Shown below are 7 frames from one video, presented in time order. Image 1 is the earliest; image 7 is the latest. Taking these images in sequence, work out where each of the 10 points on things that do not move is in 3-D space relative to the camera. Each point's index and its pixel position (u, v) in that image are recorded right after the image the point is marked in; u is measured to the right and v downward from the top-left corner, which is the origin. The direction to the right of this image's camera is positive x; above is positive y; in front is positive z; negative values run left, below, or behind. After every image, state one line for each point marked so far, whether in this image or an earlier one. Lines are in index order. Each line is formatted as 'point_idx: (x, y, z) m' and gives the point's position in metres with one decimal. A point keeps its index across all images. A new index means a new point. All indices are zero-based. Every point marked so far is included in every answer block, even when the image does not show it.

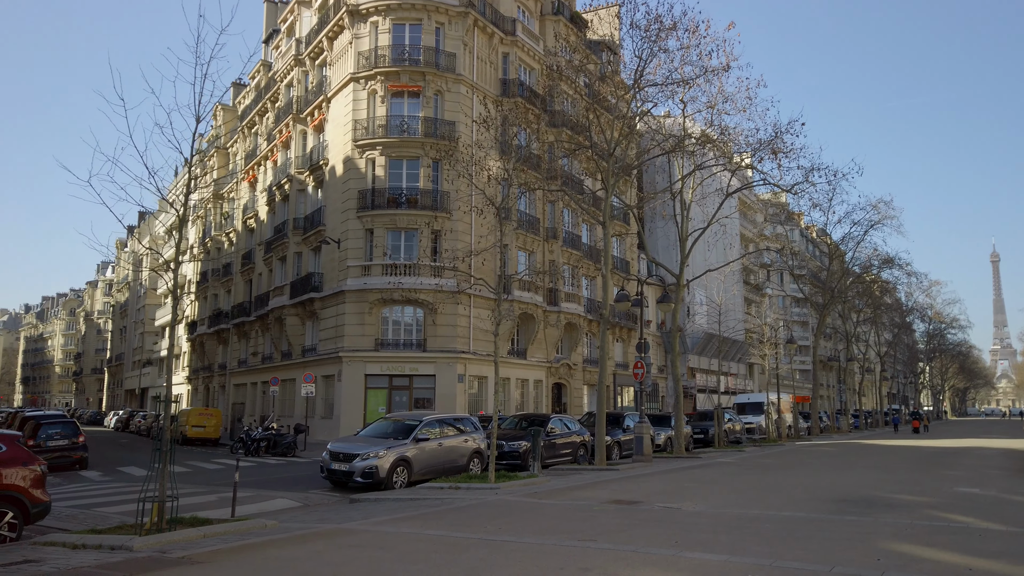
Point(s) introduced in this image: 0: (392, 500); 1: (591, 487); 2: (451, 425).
0: (-2.1, -3.6, +13.0) m
1: (+1.4, -3.5, +13.6) m
2: (-1.3, -3.0, +16.9) m
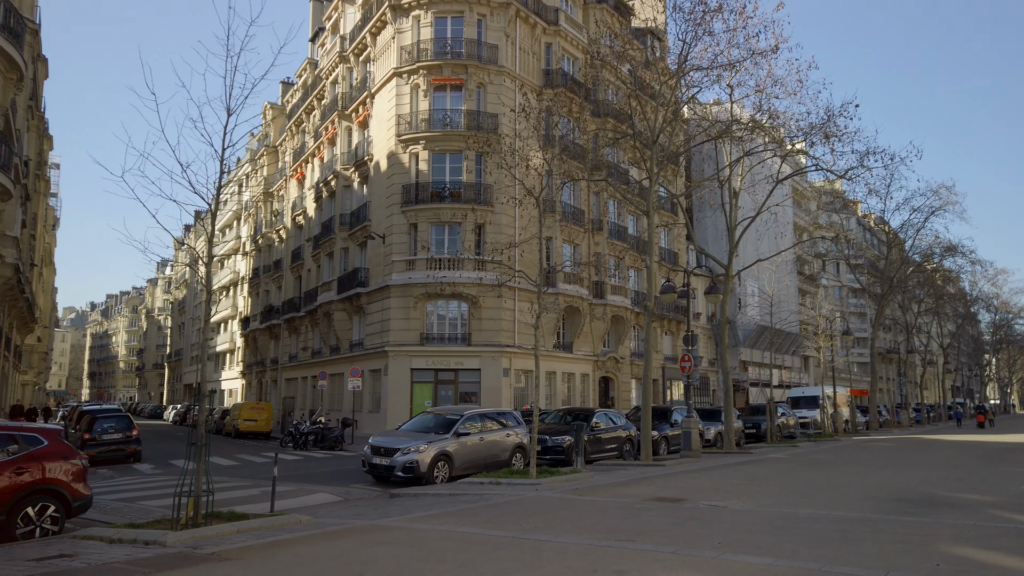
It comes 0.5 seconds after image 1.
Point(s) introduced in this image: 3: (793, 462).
0: (-1.4, -3.5, +12.9) m
1: (+2.1, -3.4, +13.3) m
2: (-0.4, -2.9, +16.7) m
3: (+7.2, -4.4, +19.5) m
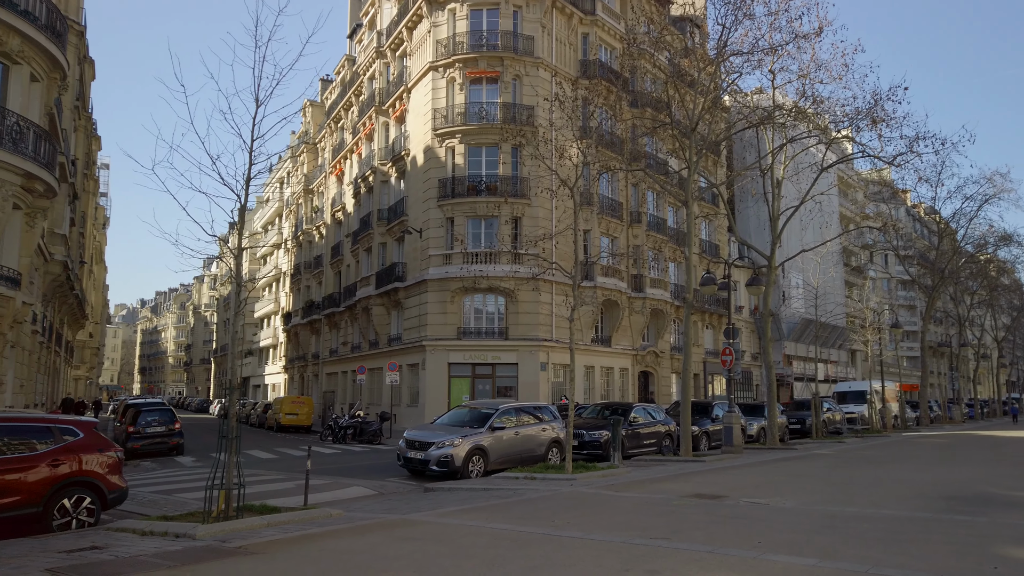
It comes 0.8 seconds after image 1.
0: (-0.8, -3.4, +12.7) m
1: (+2.7, -3.2, +12.9) m
2: (+0.4, -2.7, +16.5) m
3: (+8.1, -4.2, +18.9) m
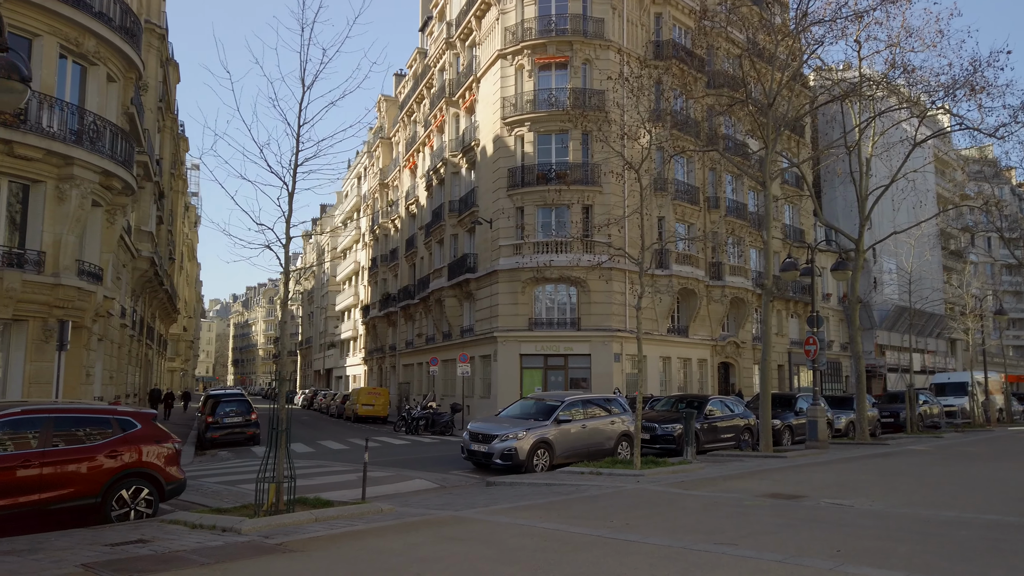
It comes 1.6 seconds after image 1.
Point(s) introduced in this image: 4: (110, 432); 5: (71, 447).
0: (+0.2, -3.2, +12.3) m
1: (+3.8, -3.0, +12.1) m
2: (+1.8, -2.4, +15.9) m
3: (+9.7, -3.8, +17.6) m
4: (-4.8, -1.7, +9.2) m
5: (-5.1, -1.8, +8.8) m
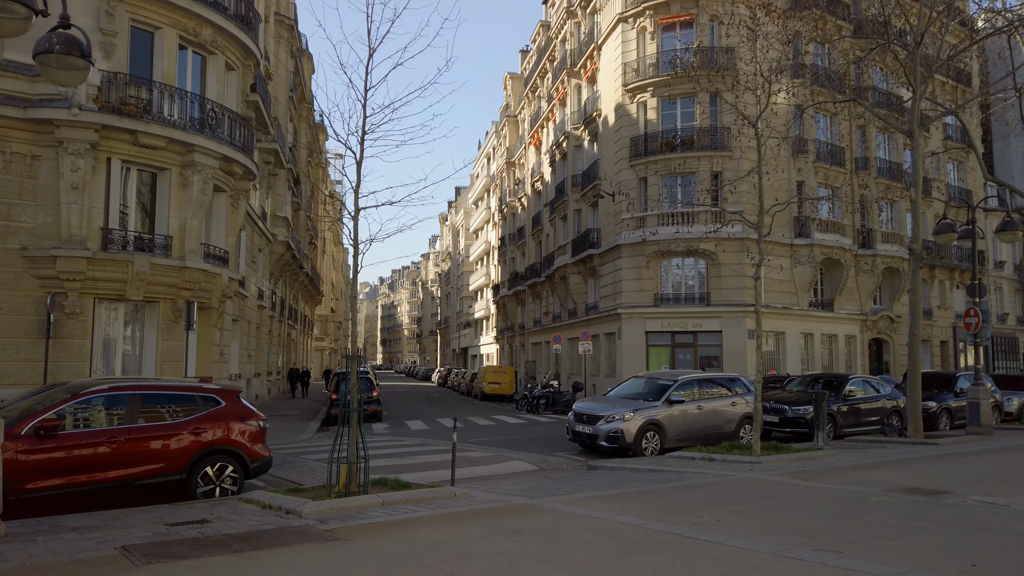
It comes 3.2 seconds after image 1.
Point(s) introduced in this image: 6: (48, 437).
0: (+1.7, -2.7, +11.4) m
1: (+5.2, -2.5, +10.6) m
2: (+3.9, -1.9, +14.7) m
3: (+12.0, -3.1, +14.9) m
4: (-3.8, -1.5, +9.3) m
5: (-4.1, -1.6, +8.9) m
6: (-4.9, -1.6, +8.1) m
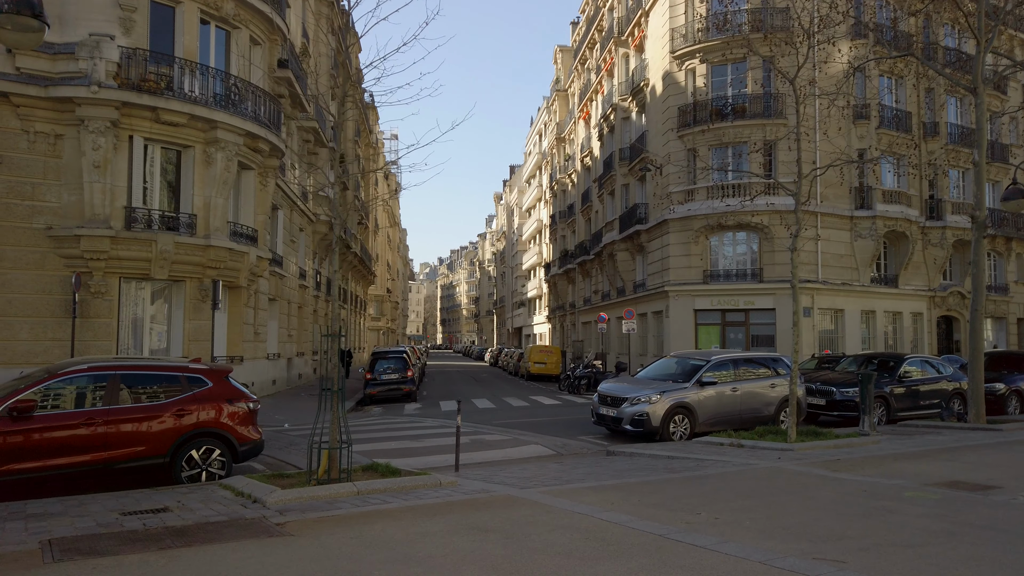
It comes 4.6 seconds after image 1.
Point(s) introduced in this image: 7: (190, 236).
0: (+1.9, -2.3, +10.6) m
1: (+5.3, -2.1, +9.5) m
2: (+4.3, -1.4, +13.7) m
3: (+12.4, -2.5, +13.2) m
4: (-3.9, -1.2, +8.9) m
5: (-4.2, -1.3, +8.5) m
6: (-5.0, -1.3, +7.8) m
7: (-7.2, +1.2, +17.1) m
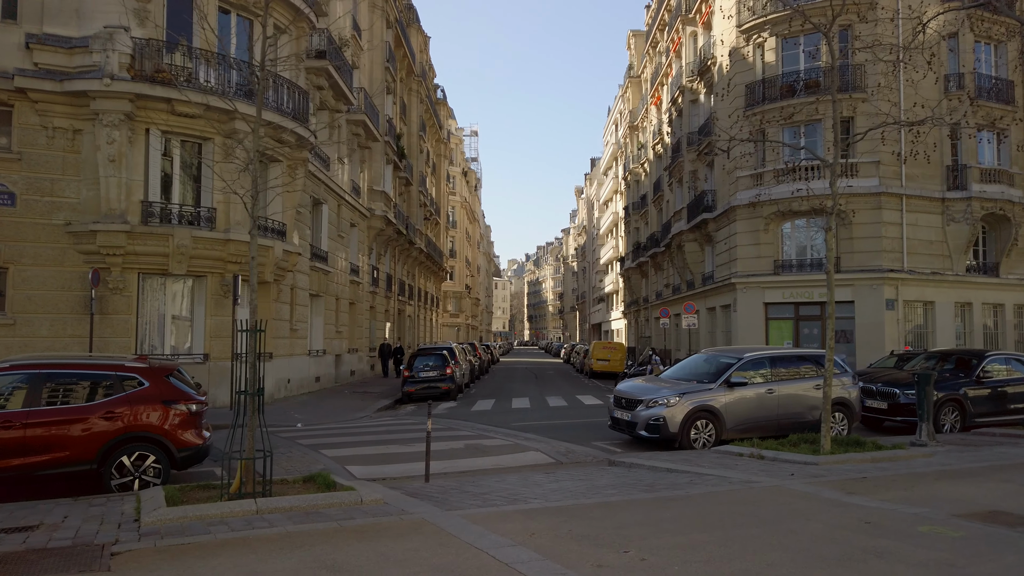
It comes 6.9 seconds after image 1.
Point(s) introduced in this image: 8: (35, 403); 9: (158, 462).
0: (+1.7, -2.2, +9.2) m
1: (+4.9, -1.9, +7.7) m
2: (+4.4, -1.2, +11.9) m
3: (+12.4, -2.2, +10.6) m
4: (-4.3, -1.1, +8.2) m
5: (-4.6, -1.2, +7.9) m
6: (-5.5, -1.3, +7.3) m
7: (-6.6, +1.3, +16.7) m
8: (-4.8, -1.2, +7.8) m
9: (-3.8, -1.9, +8.2) m
